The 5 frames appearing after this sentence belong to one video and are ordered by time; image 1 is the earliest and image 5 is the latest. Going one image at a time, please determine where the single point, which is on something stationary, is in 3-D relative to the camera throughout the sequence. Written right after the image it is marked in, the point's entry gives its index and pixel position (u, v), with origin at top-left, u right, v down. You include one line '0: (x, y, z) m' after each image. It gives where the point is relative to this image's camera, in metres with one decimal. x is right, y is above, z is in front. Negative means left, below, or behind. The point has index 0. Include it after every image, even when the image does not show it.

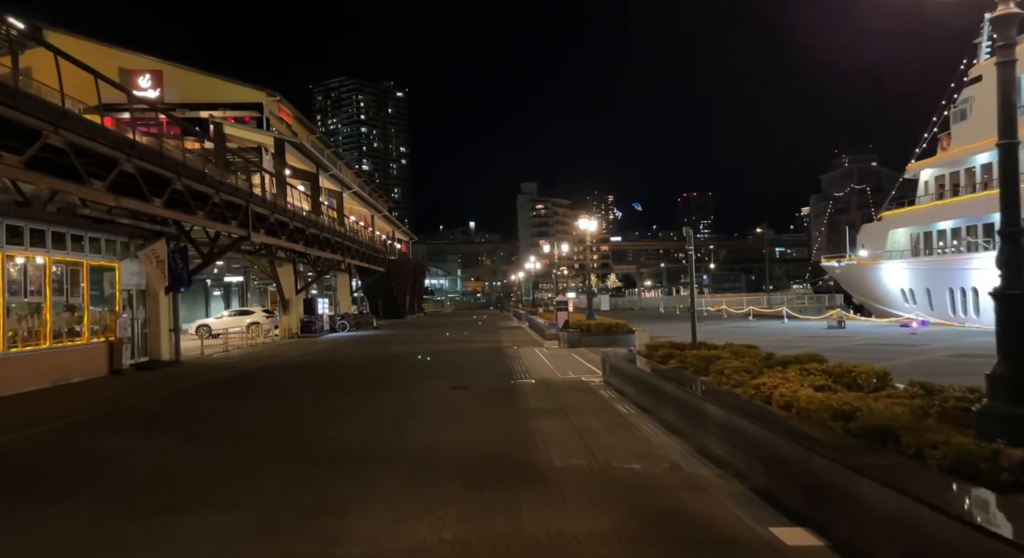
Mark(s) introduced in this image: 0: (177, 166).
0: (-8.6, +2.9, +14.8) m
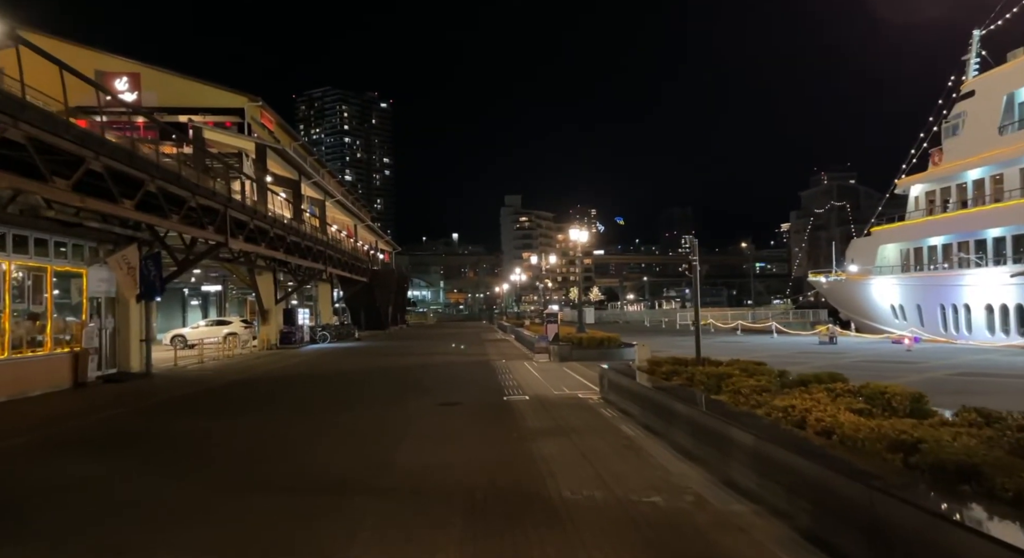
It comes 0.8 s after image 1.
0: (-8.7, +2.7, +14.0) m
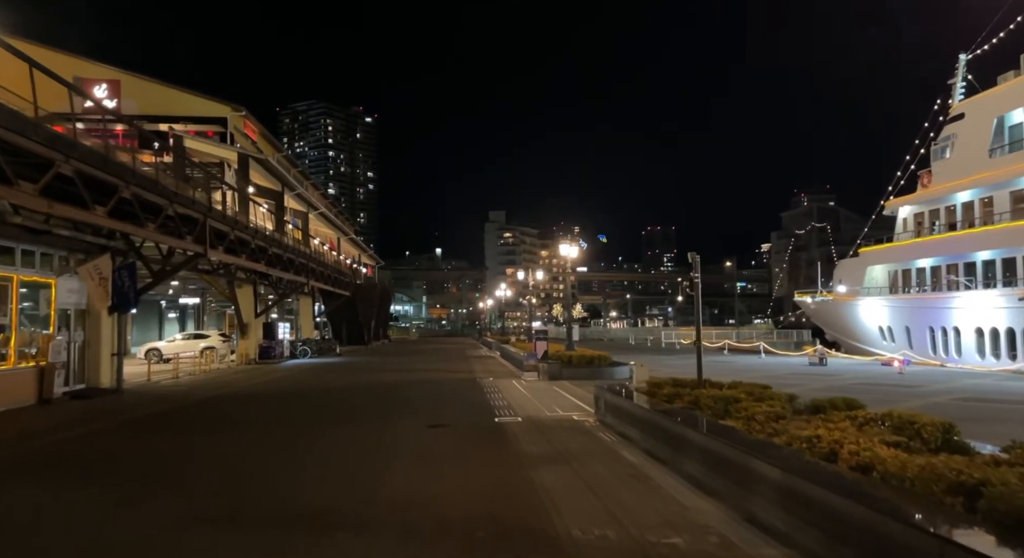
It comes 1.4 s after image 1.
0: (-8.8, +2.4, +13.3) m
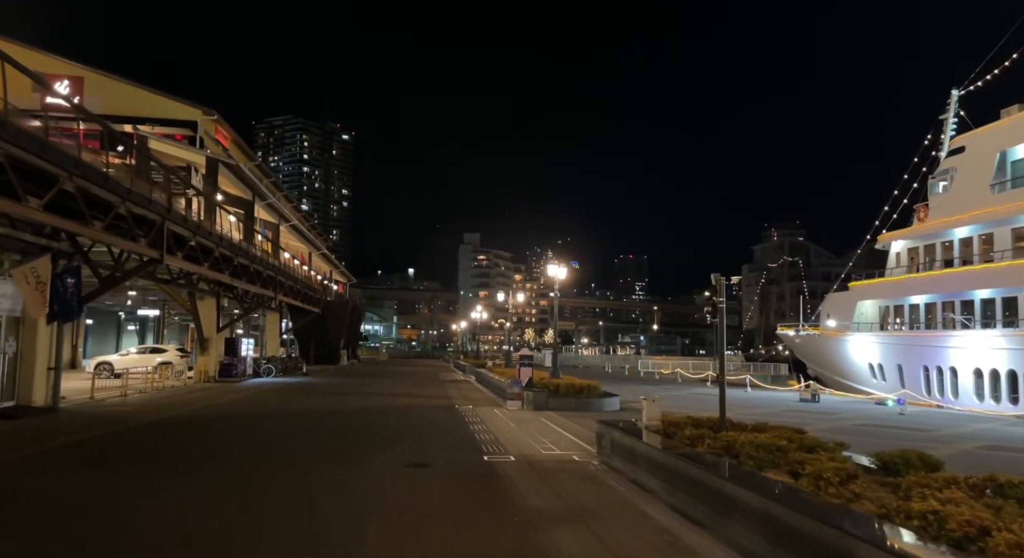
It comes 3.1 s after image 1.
0: (-8.8, +2.4, +11.6) m
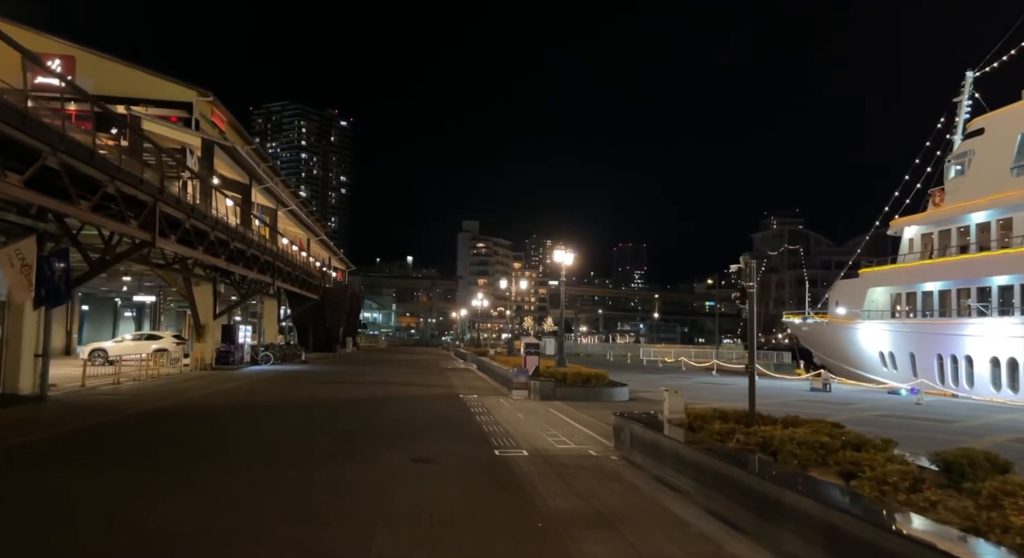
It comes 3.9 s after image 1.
0: (-8.6, +2.7, +10.9) m
